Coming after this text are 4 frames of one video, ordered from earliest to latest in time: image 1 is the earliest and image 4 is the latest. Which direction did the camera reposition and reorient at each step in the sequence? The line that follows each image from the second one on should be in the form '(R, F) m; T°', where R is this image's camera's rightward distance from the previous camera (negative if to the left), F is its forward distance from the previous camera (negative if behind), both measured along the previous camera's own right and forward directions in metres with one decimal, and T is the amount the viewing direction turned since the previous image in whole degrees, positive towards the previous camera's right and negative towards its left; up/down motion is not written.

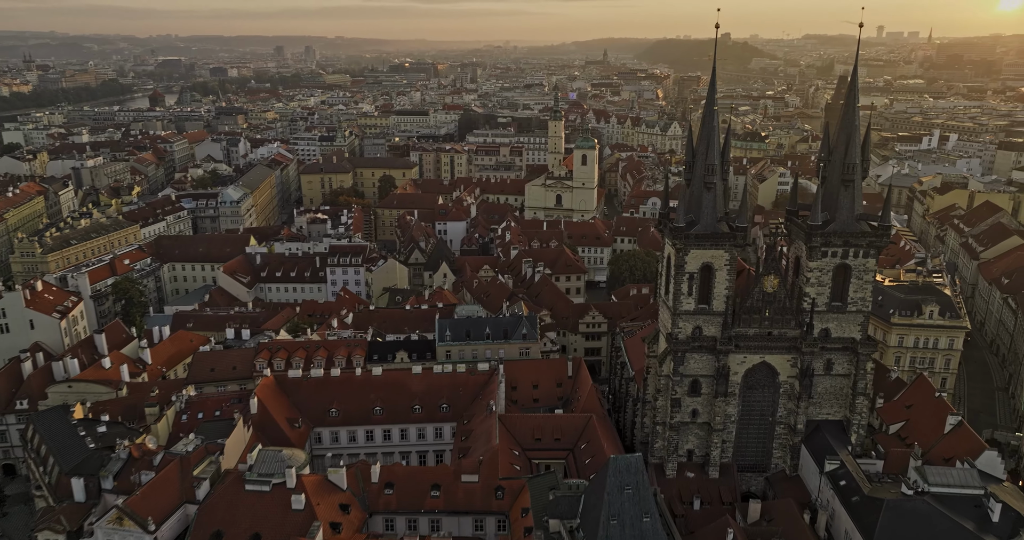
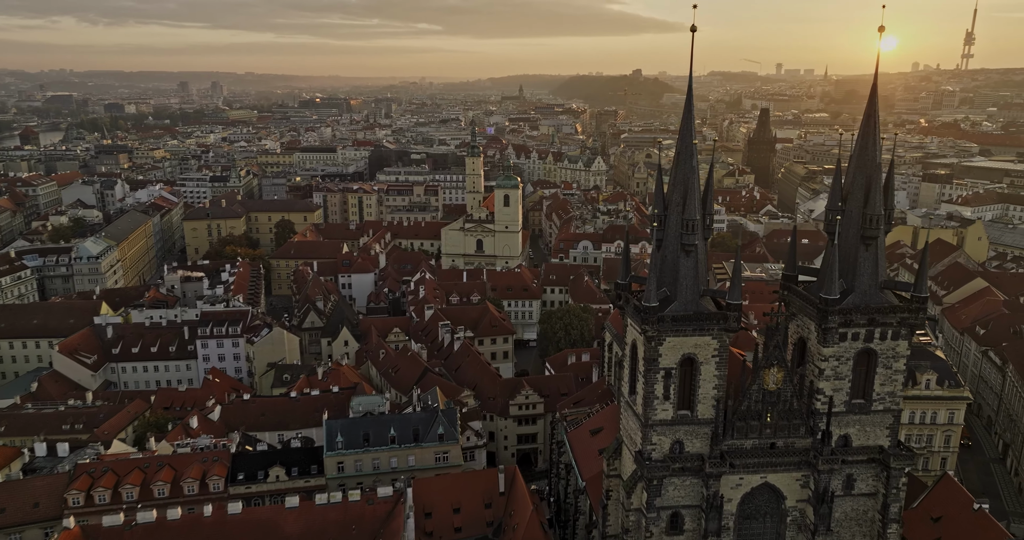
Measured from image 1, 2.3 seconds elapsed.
(+0.6, +10.2) m; +6°
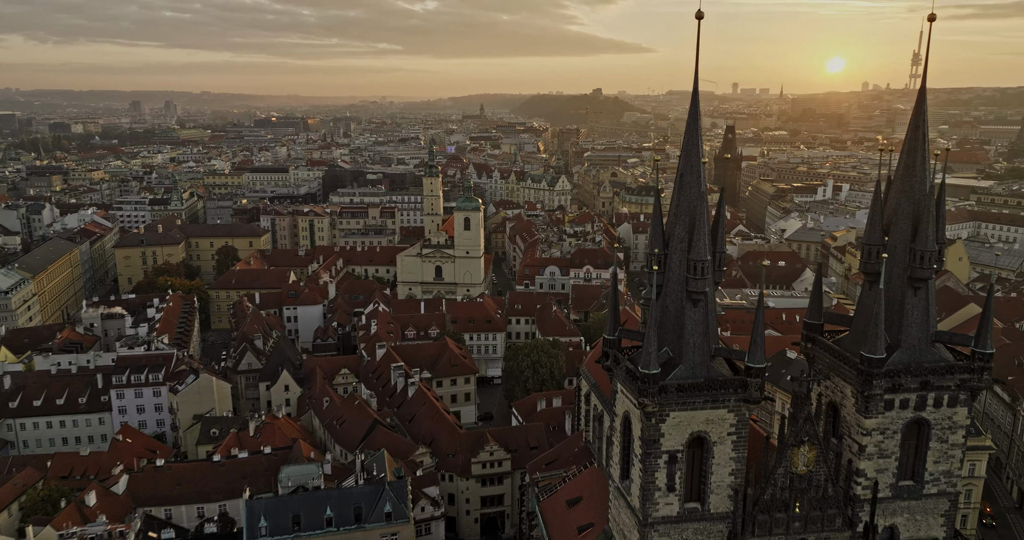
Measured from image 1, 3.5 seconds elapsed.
(+0.2, +5.7) m; +3°
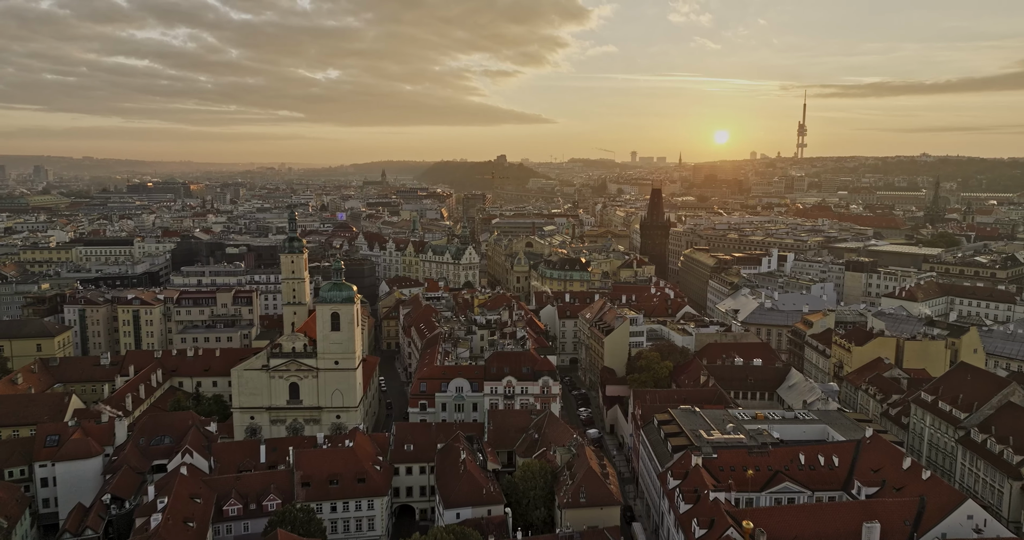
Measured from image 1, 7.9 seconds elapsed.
(+1.3, +21.1) m; +8°
